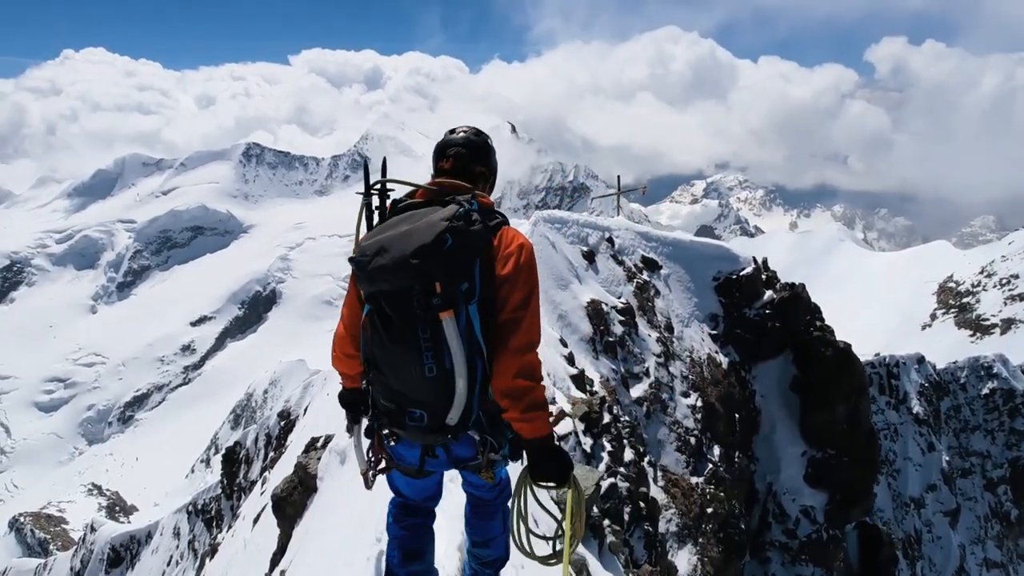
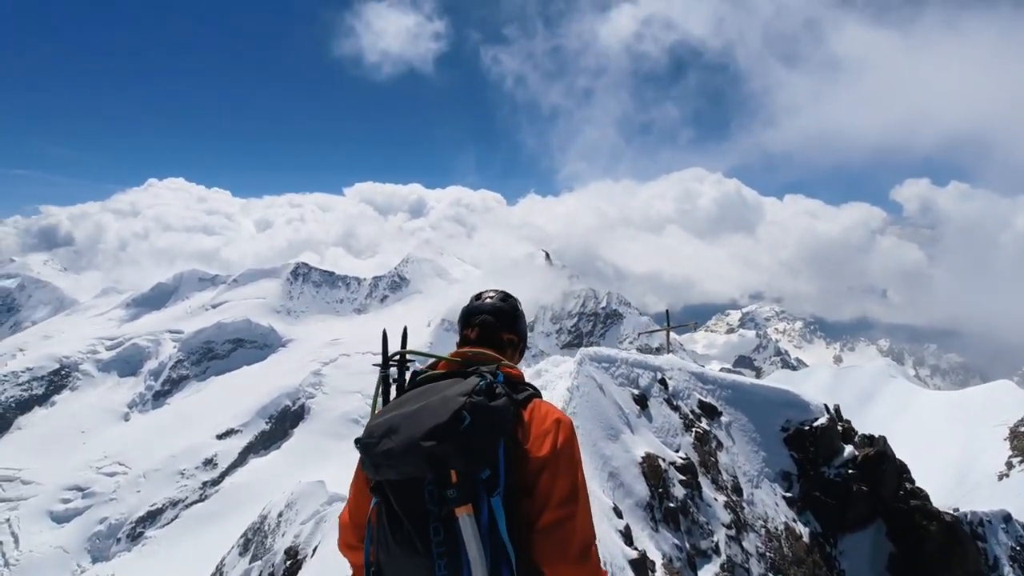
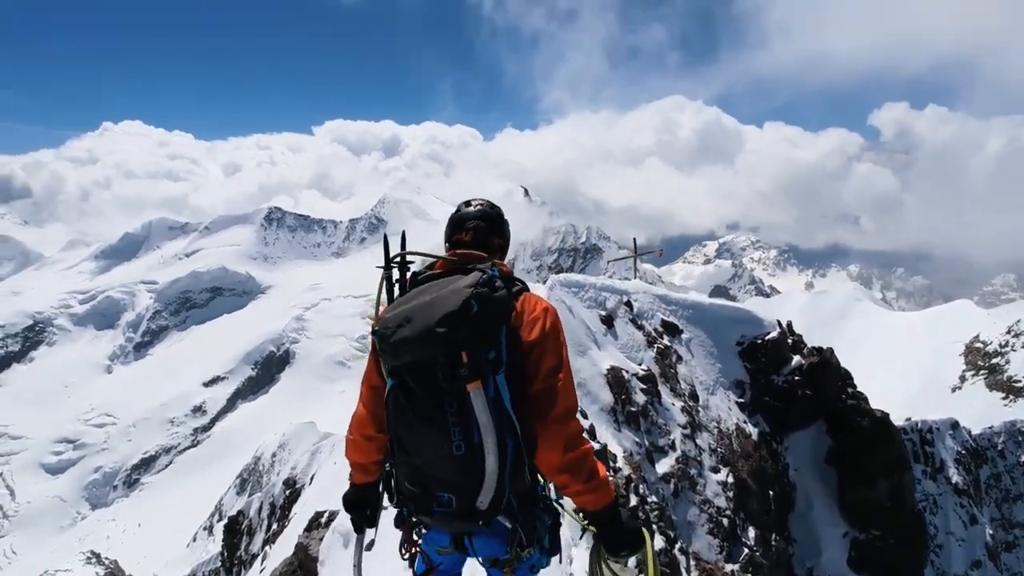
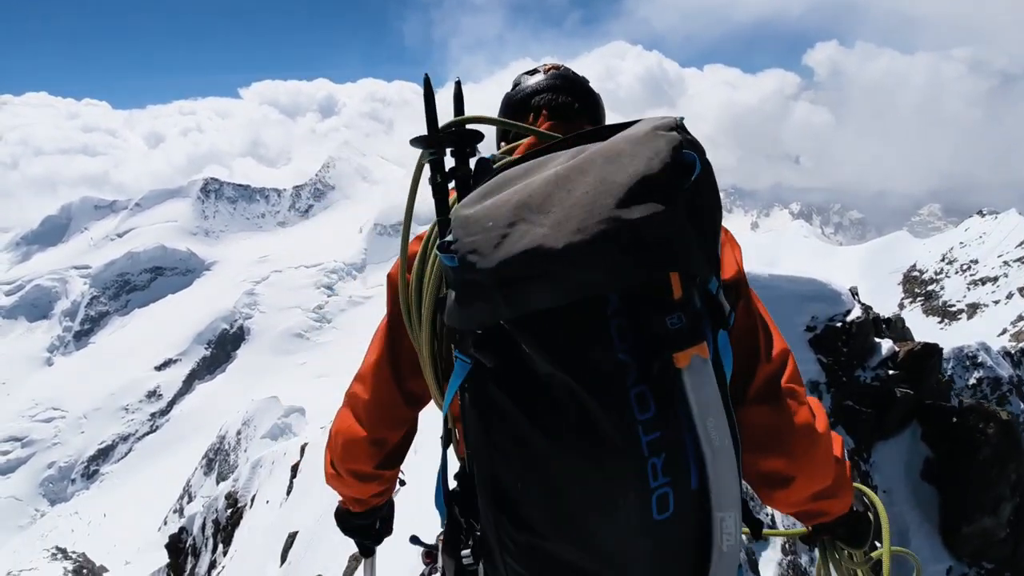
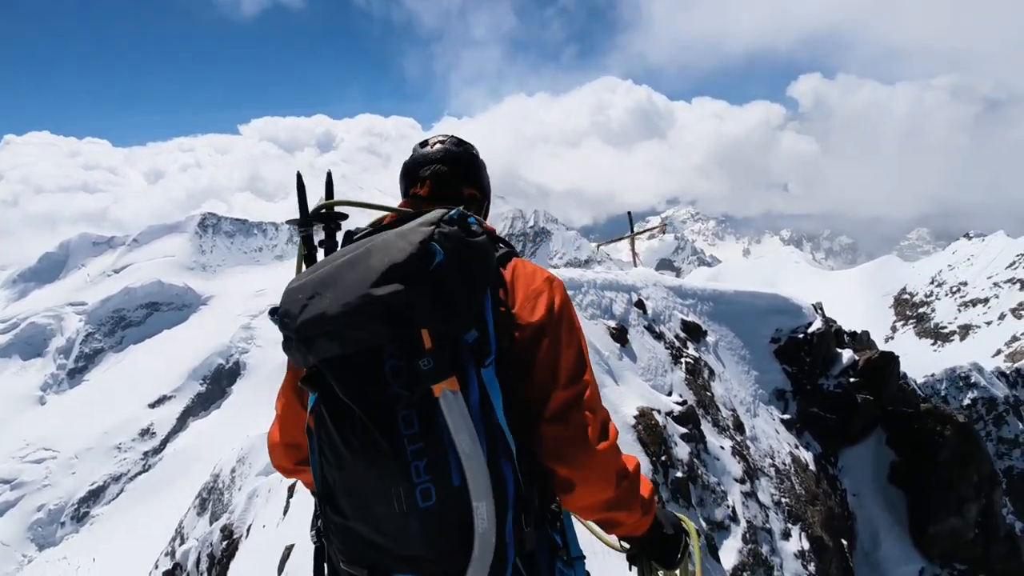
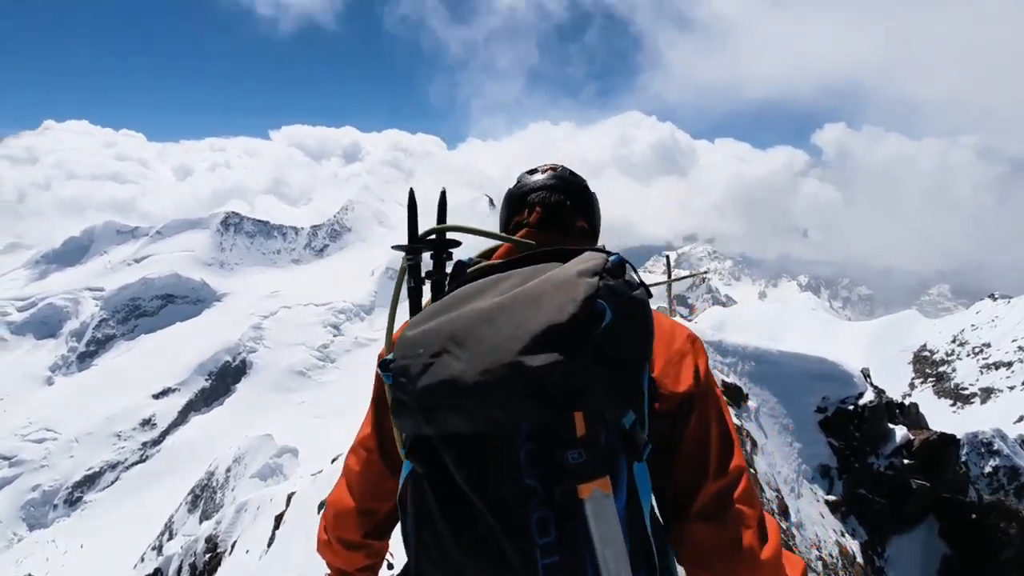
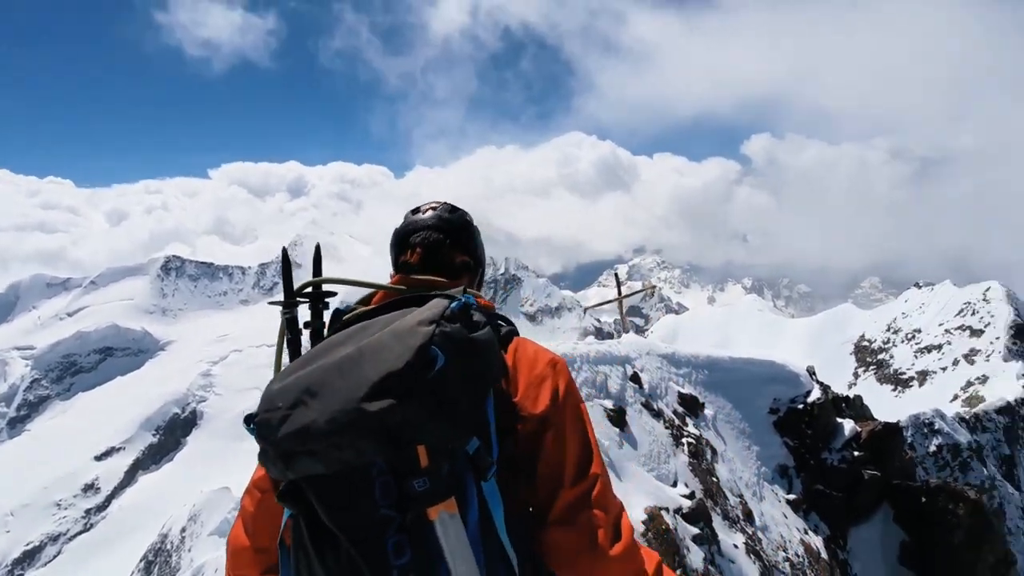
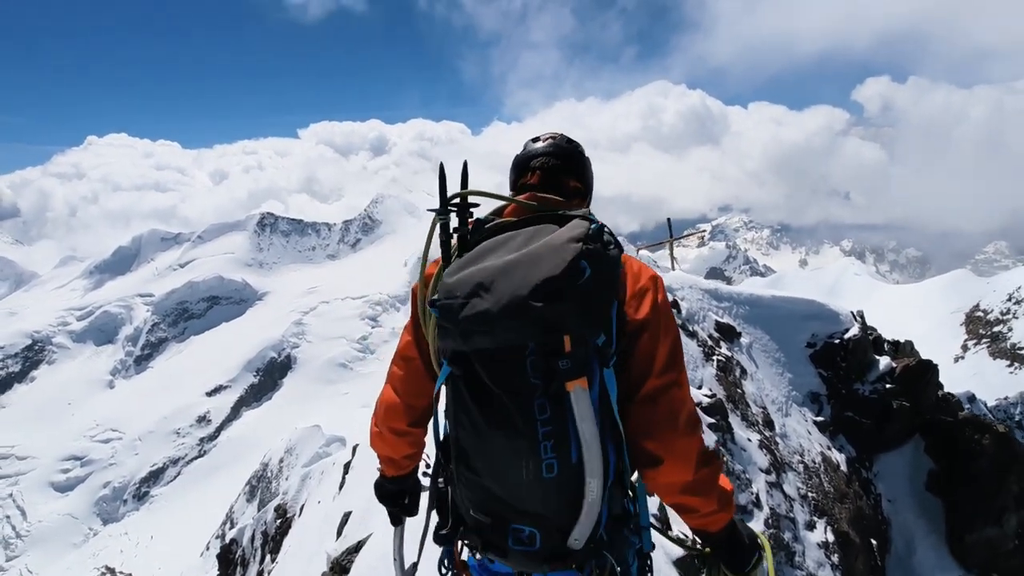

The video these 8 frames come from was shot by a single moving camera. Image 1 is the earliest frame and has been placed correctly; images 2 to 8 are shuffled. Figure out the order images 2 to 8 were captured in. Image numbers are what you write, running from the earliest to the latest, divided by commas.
3, 2, 8, 5, 4, 6, 7
